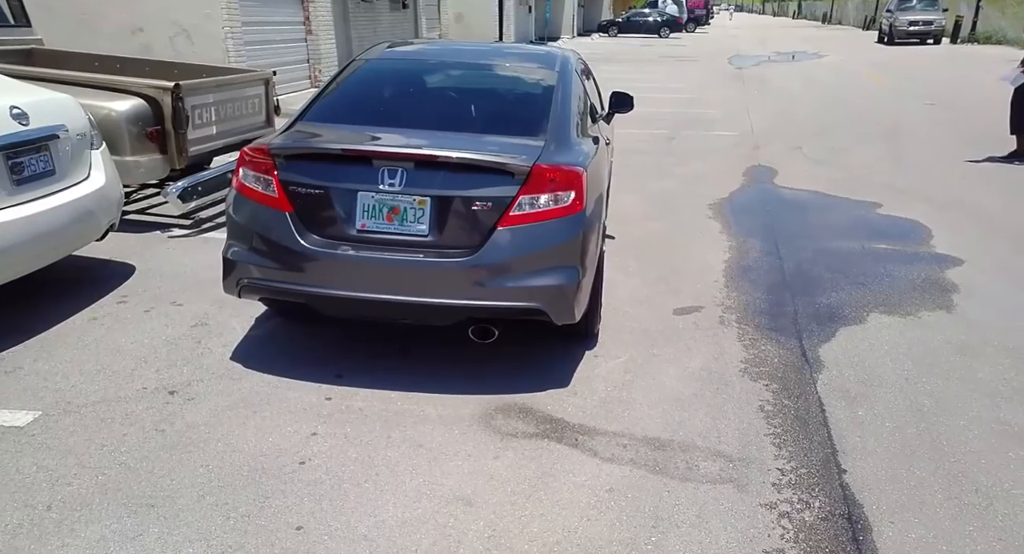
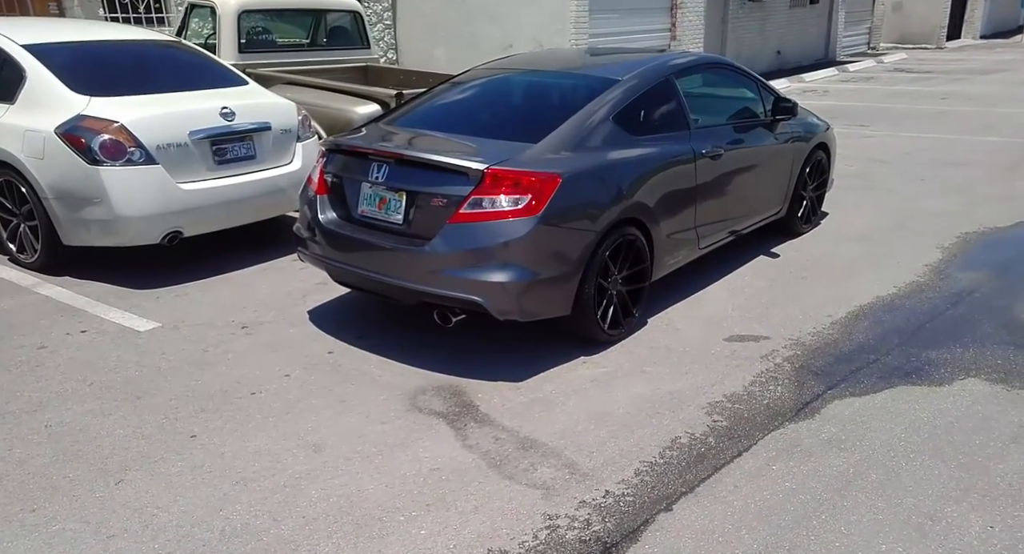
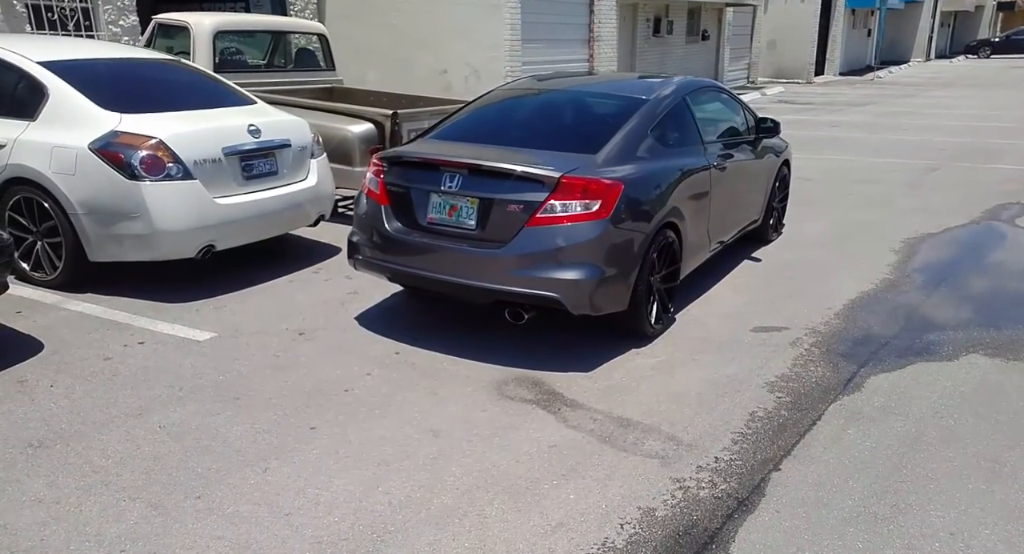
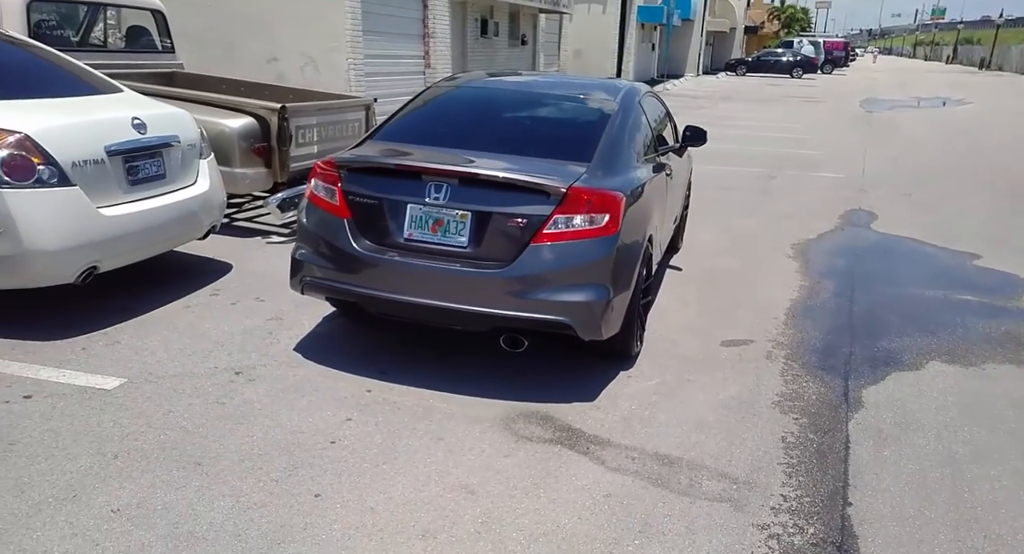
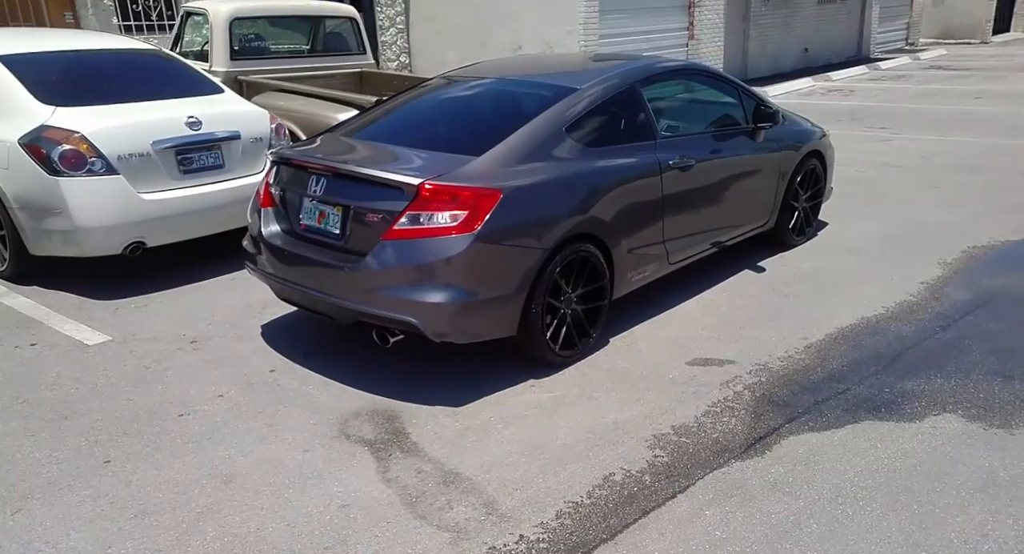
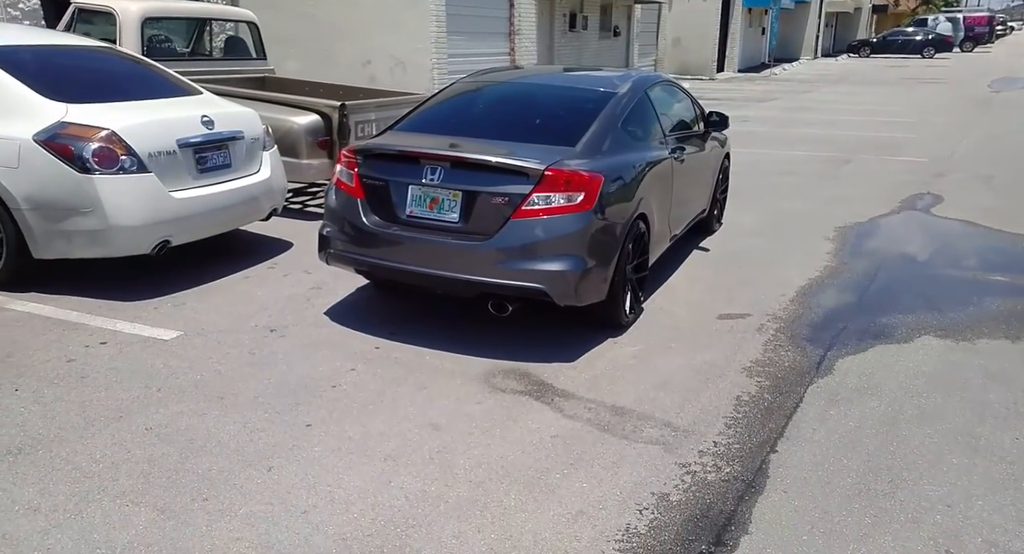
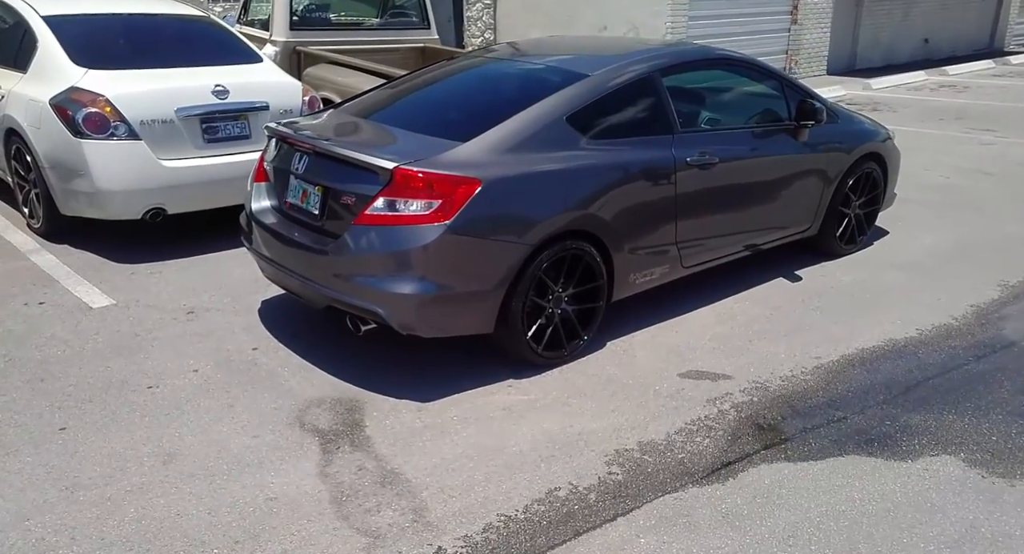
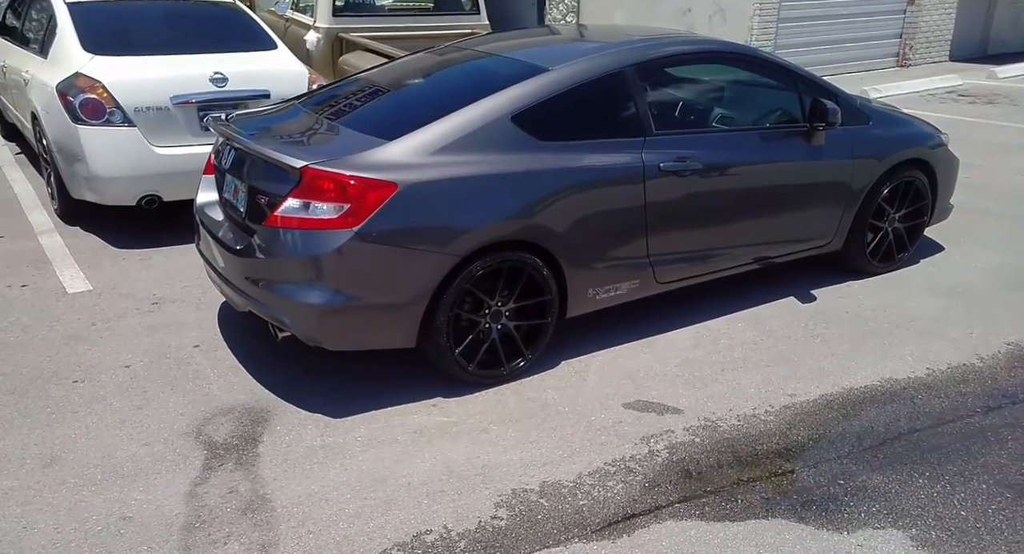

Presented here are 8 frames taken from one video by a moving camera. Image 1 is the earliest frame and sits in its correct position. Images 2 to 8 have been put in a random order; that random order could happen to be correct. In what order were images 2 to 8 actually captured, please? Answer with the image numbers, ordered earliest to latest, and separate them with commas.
4, 6, 3, 2, 5, 7, 8
